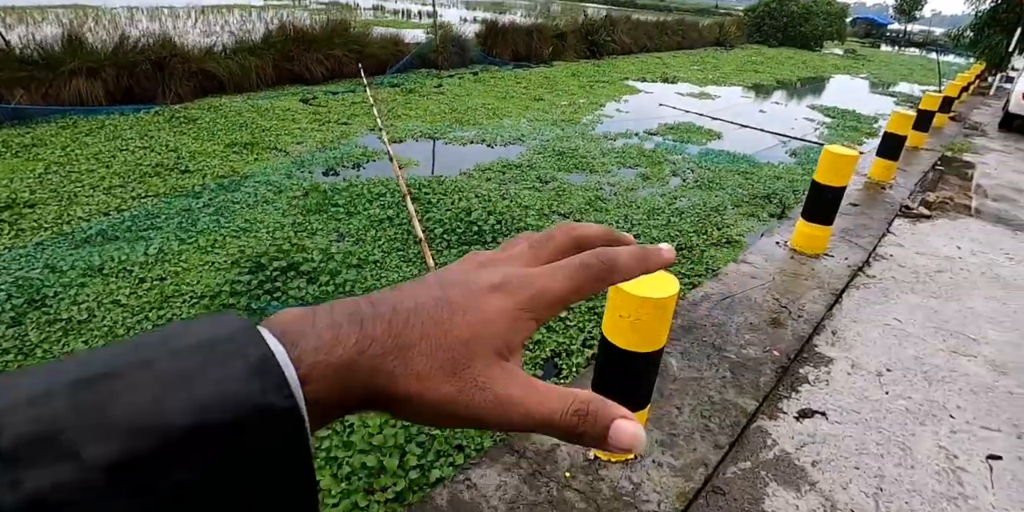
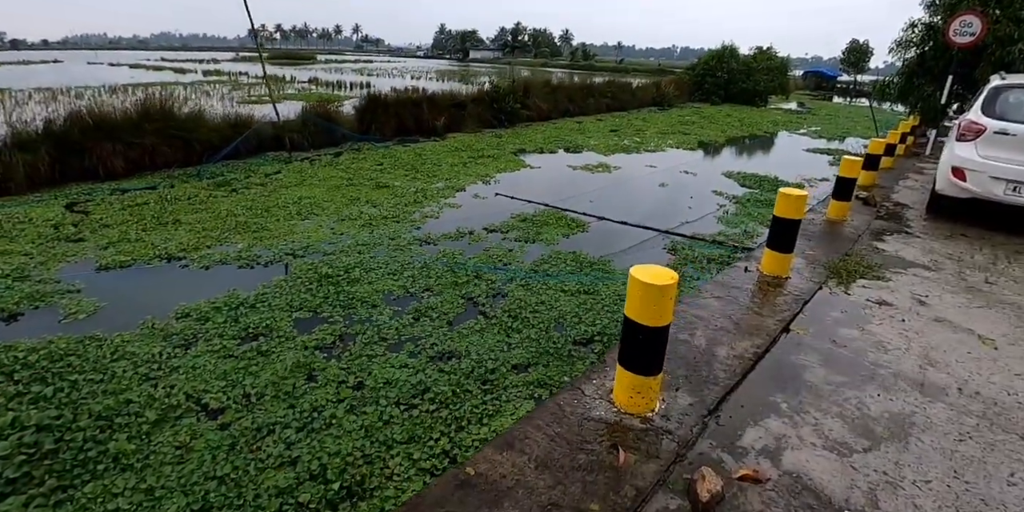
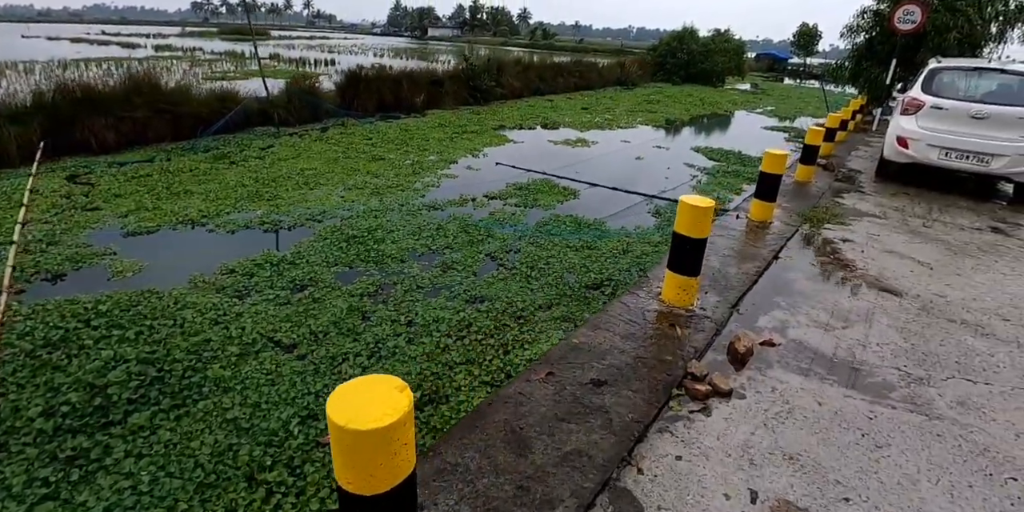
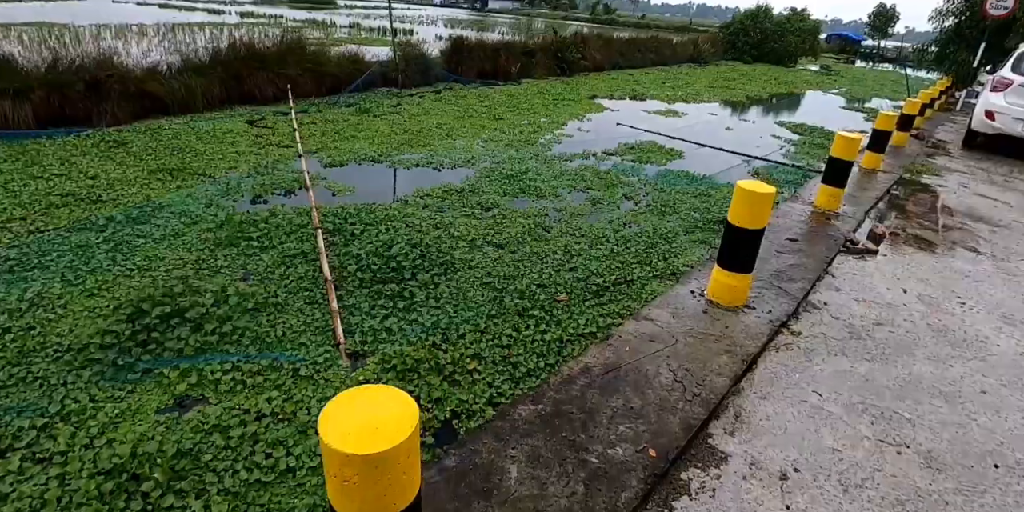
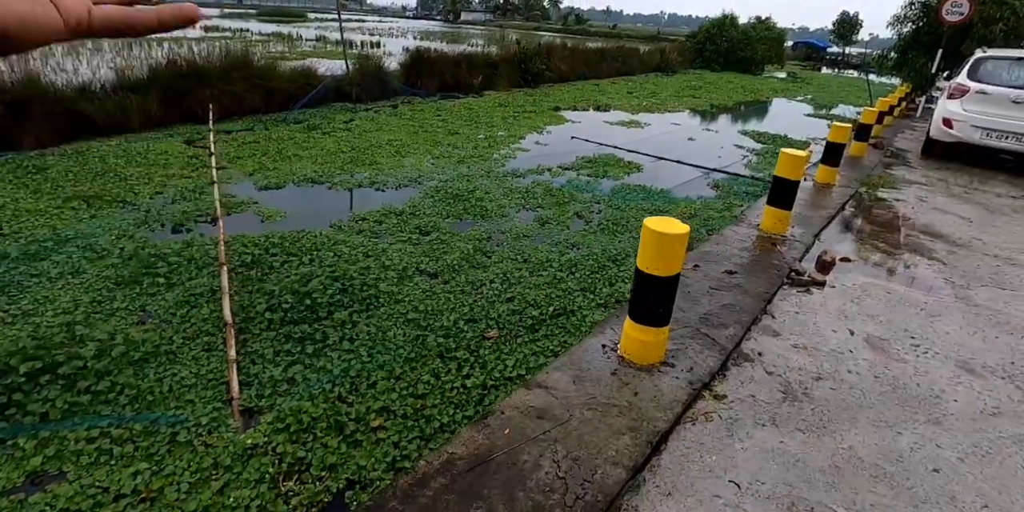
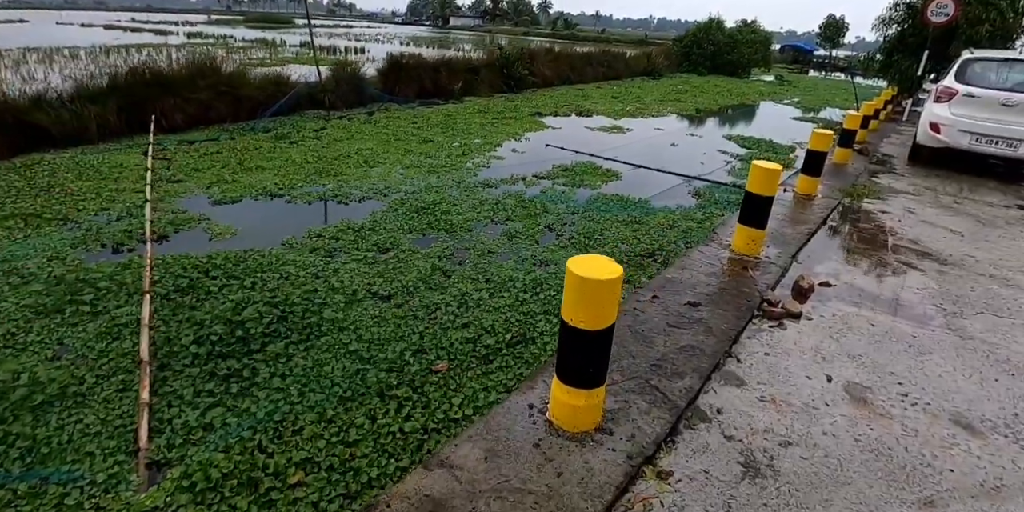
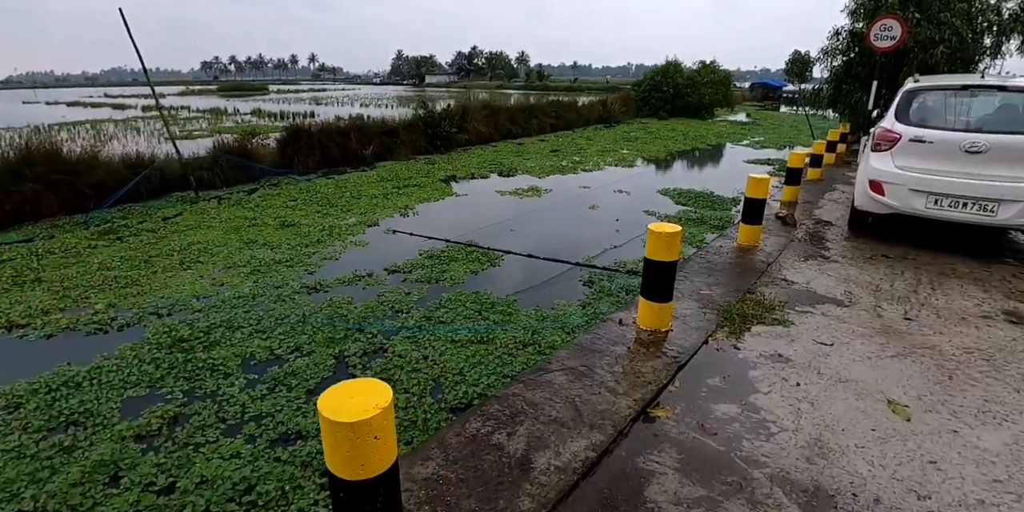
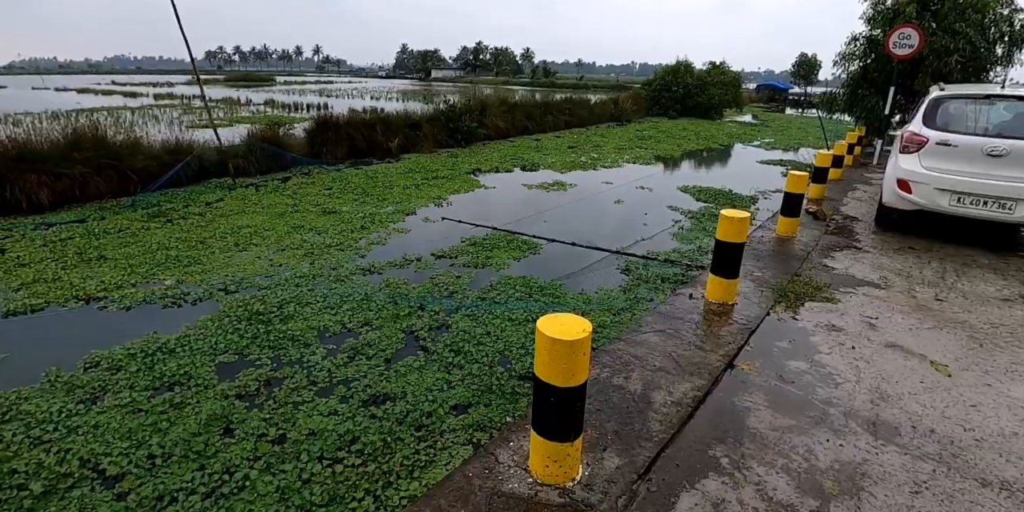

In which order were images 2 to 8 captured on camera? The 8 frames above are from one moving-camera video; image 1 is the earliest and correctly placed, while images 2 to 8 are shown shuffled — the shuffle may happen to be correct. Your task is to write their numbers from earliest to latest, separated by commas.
4, 5, 6, 3, 2, 8, 7
